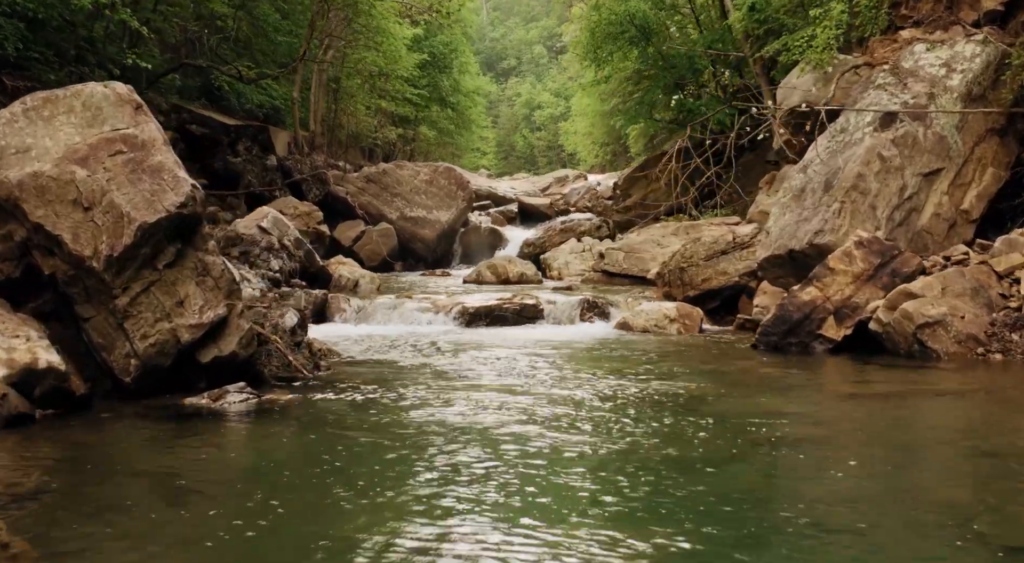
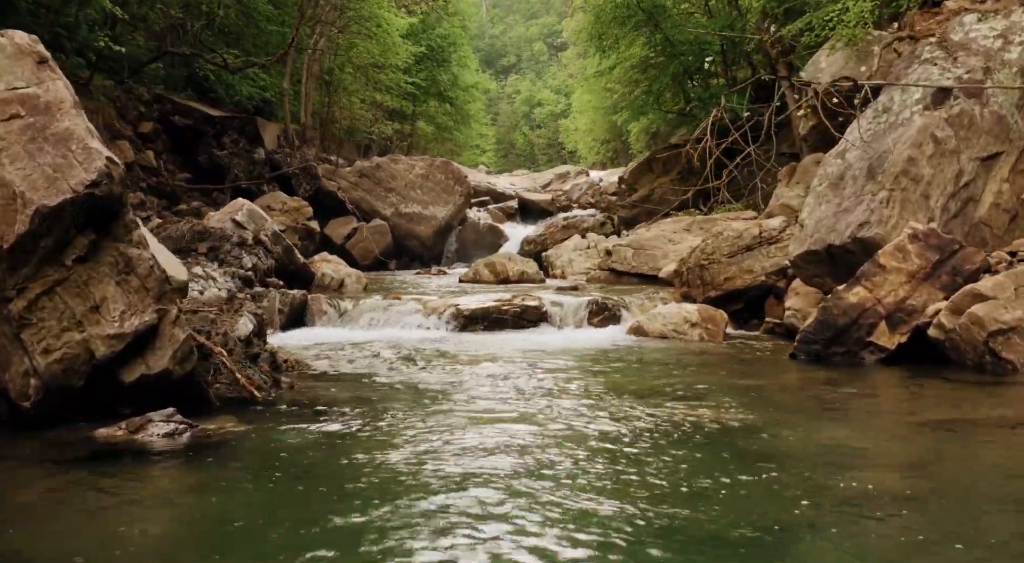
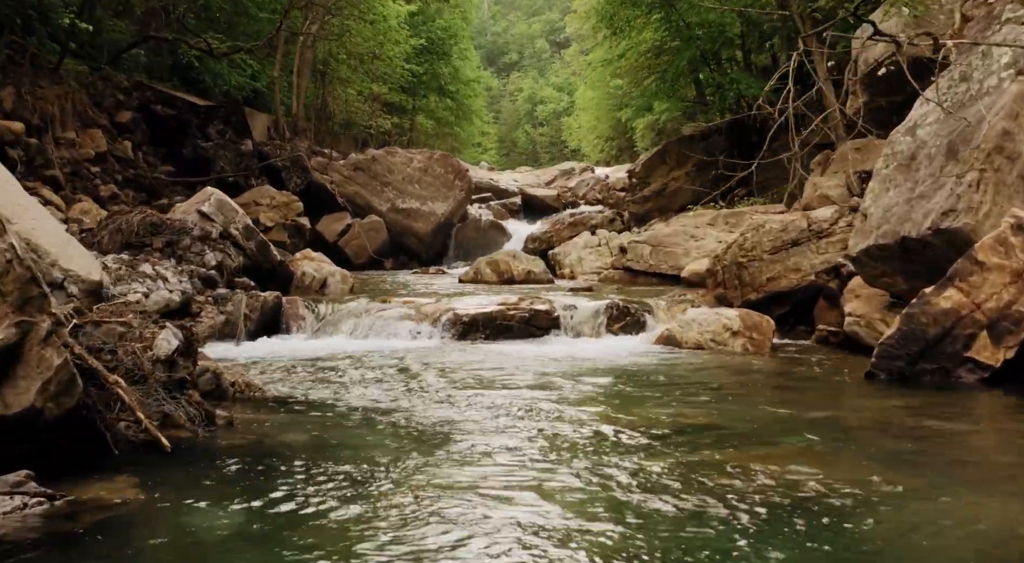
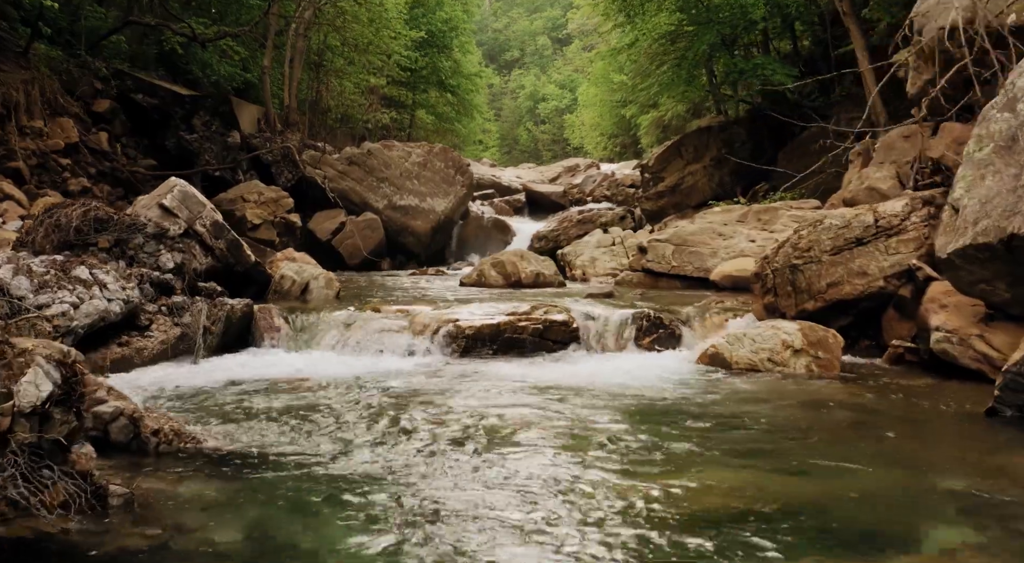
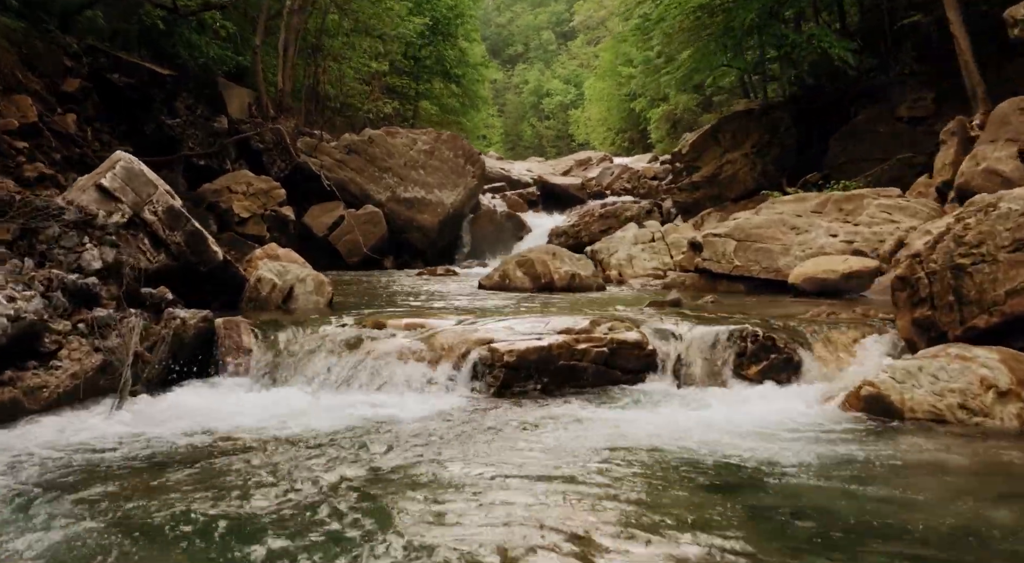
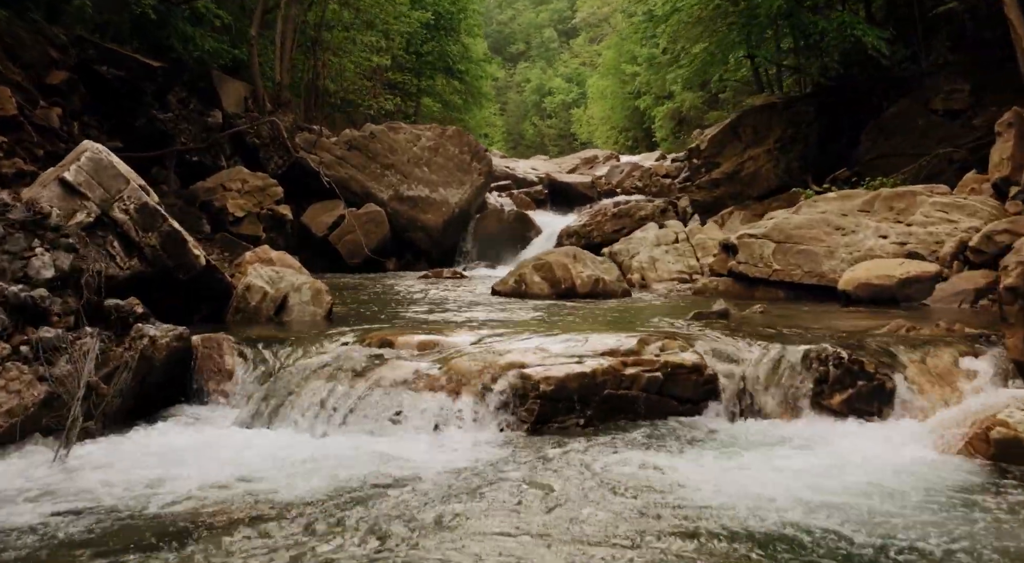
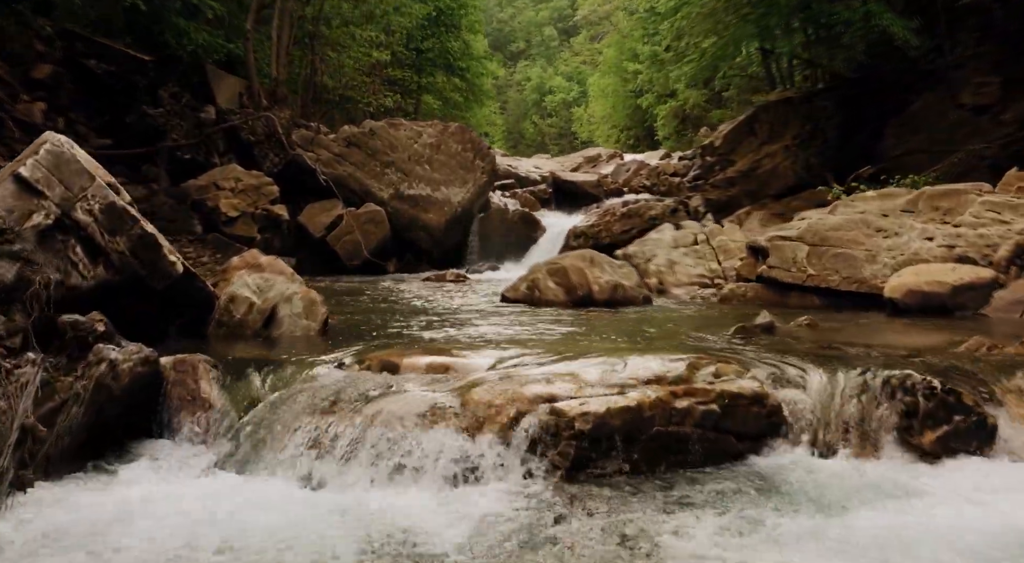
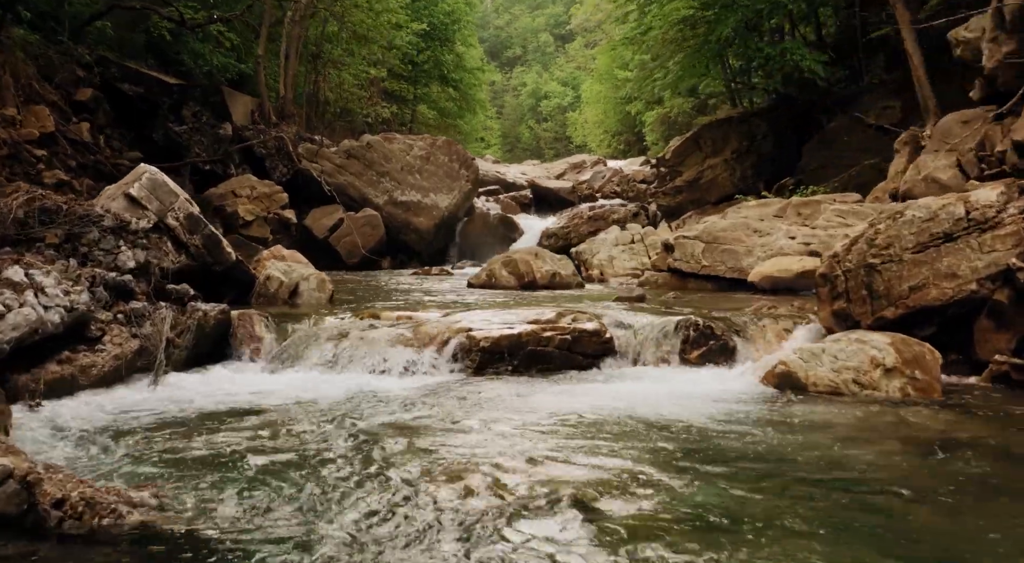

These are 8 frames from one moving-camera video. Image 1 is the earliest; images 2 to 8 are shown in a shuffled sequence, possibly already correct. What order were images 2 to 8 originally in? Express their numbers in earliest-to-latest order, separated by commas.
2, 3, 4, 8, 5, 6, 7
